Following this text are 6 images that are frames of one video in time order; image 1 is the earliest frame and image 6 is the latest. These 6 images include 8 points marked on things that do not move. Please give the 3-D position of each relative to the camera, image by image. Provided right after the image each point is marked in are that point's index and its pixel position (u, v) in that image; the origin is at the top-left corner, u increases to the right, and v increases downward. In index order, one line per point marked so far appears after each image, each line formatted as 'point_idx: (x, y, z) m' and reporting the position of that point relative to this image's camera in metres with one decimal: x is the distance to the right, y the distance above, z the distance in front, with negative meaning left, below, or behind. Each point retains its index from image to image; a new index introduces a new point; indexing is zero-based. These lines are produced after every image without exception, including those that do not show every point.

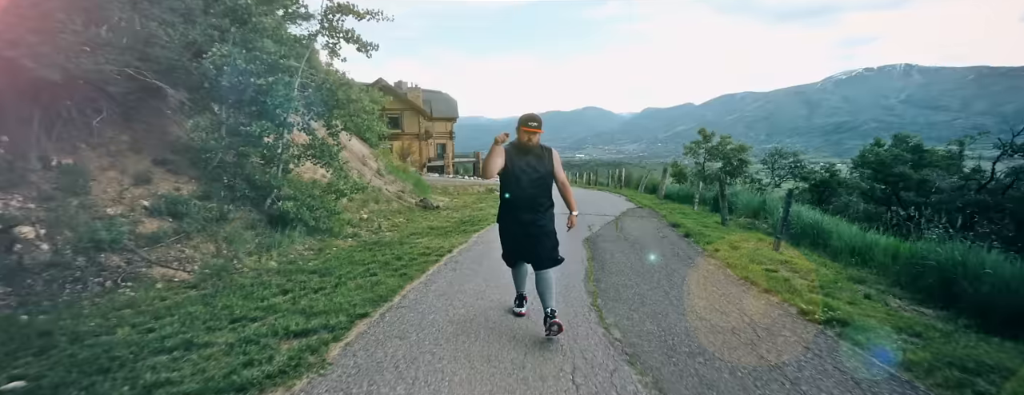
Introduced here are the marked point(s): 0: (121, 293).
0: (-4.9, -1.2, +4.8) m
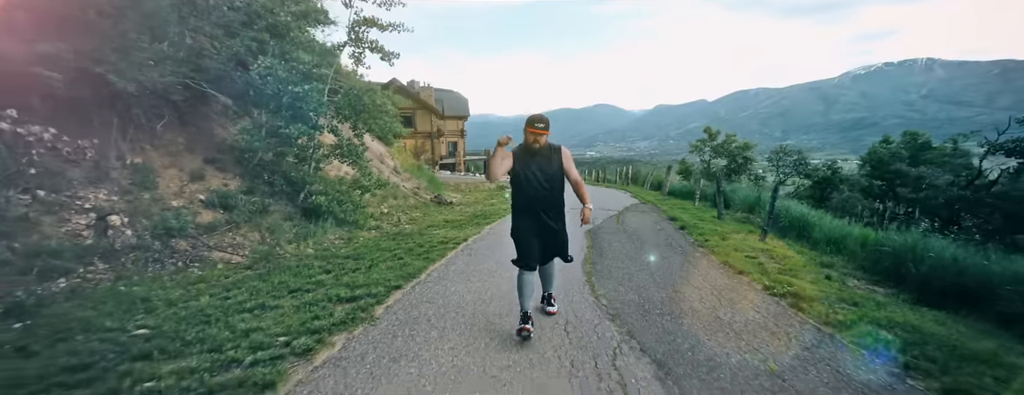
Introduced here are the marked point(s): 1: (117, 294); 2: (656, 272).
0: (-4.8, -1.1, +5.8) m
1: (-4.8, -1.2, +4.7) m
2: (+2.0, -1.0, +5.4) m
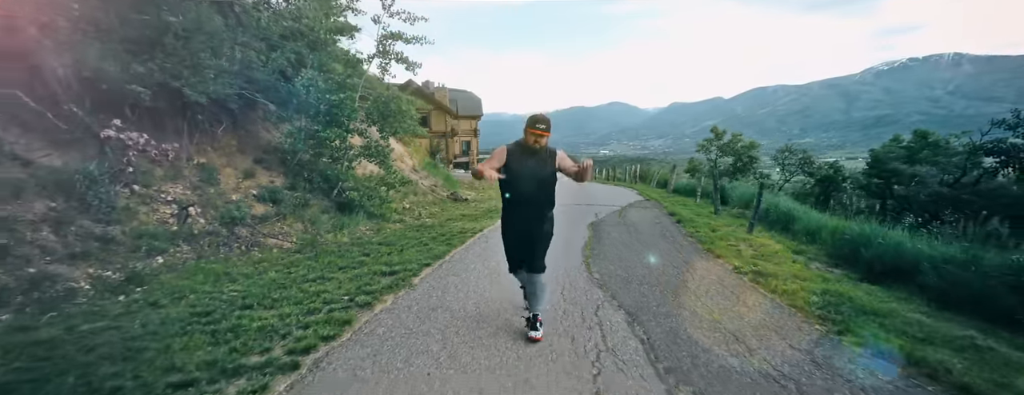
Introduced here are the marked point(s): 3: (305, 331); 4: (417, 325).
0: (-4.6, -1.0, +6.9) m
1: (-4.6, -1.1, +5.8) m
2: (+2.2, -0.9, +6.3) m
3: (-1.9, -1.2, +3.5) m
4: (-0.9, -1.2, +3.6) m
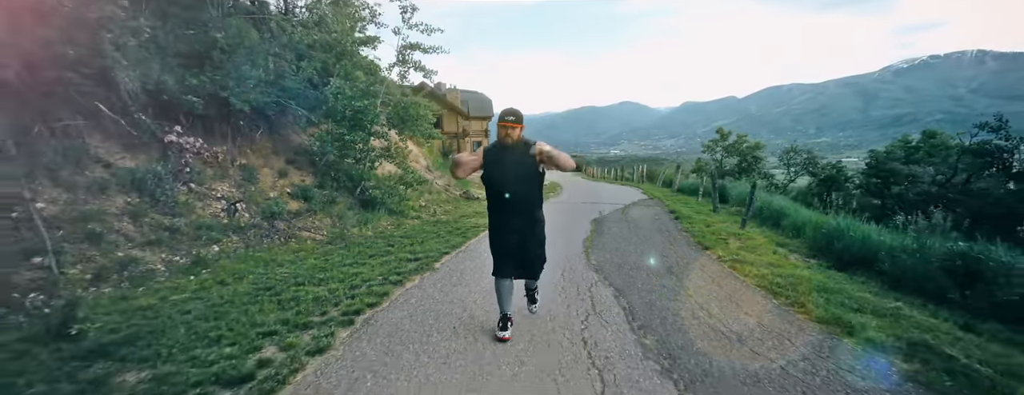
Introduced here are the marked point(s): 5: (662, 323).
0: (-4.4, -0.9, +7.8) m
1: (-4.5, -1.0, +6.7) m
2: (+2.3, -0.9, +7.0) m
3: (-1.8, -1.1, +4.3) m
4: (-0.8, -1.1, +4.4) m
5: (+1.3, -1.1, +3.5) m
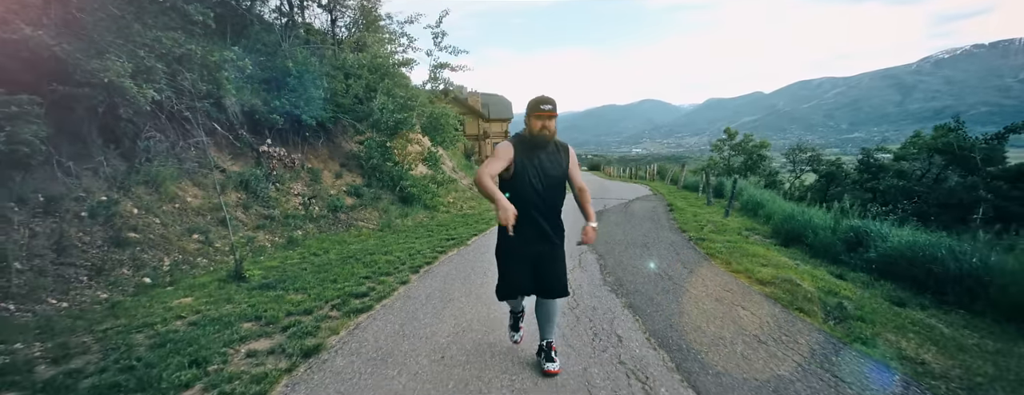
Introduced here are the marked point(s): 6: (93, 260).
0: (-4.1, -0.8, +9.8) m
1: (-4.2, -0.9, +8.7) m
2: (+2.7, -0.8, +8.7) m
3: (-1.6, -1.0, +6.2) m
4: (-0.6, -1.0, +6.2) m
5: (+1.5, -1.0, +5.3) m
6: (-5.6, -0.8, +5.1) m
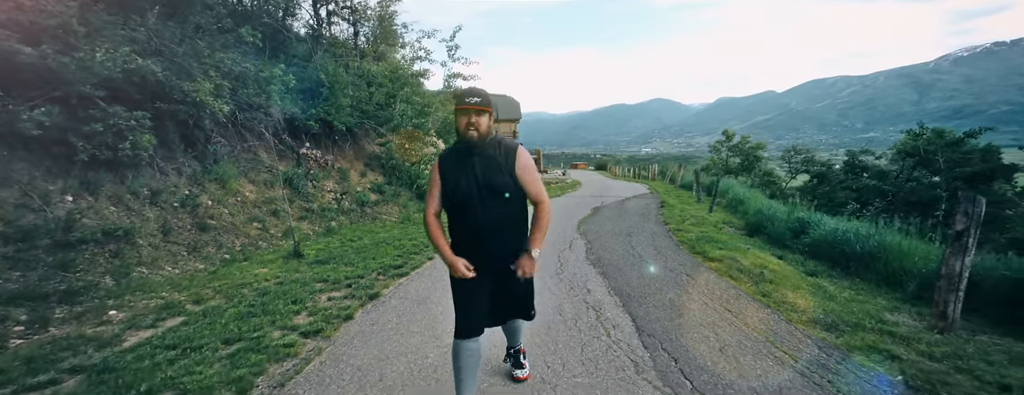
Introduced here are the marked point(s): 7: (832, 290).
0: (-3.9, -0.7, +11.2) m
1: (-4.0, -0.8, +10.1) m
2: (+2.8, -0.7, +9.9) m
3: (-1.5, -0.9, +7.5) m
4: (-0.5, -0.9, +7.5) m
5: (+1.6, -0.9, +6.5) m
6: (-5.5, -0.7, +6.6) m
7: (+3.8, -1.1, +4.6) m
